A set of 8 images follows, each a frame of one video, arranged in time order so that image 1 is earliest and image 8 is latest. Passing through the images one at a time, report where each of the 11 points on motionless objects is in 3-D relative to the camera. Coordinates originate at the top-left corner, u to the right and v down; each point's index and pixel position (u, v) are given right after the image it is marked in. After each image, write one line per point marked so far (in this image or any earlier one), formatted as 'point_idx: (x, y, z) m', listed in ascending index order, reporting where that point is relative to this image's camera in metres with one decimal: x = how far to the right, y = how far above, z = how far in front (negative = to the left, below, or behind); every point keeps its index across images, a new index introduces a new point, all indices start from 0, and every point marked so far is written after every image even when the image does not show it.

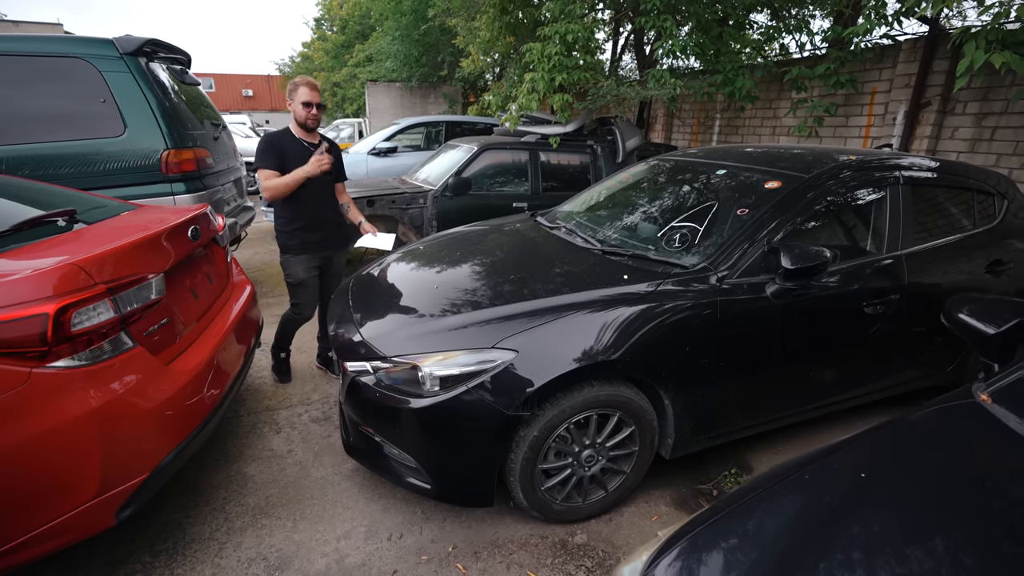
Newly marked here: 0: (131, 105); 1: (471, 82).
0: (-3.1, +1.5, +4.1) m
1: (-1.1, +6.2, +15.1) m
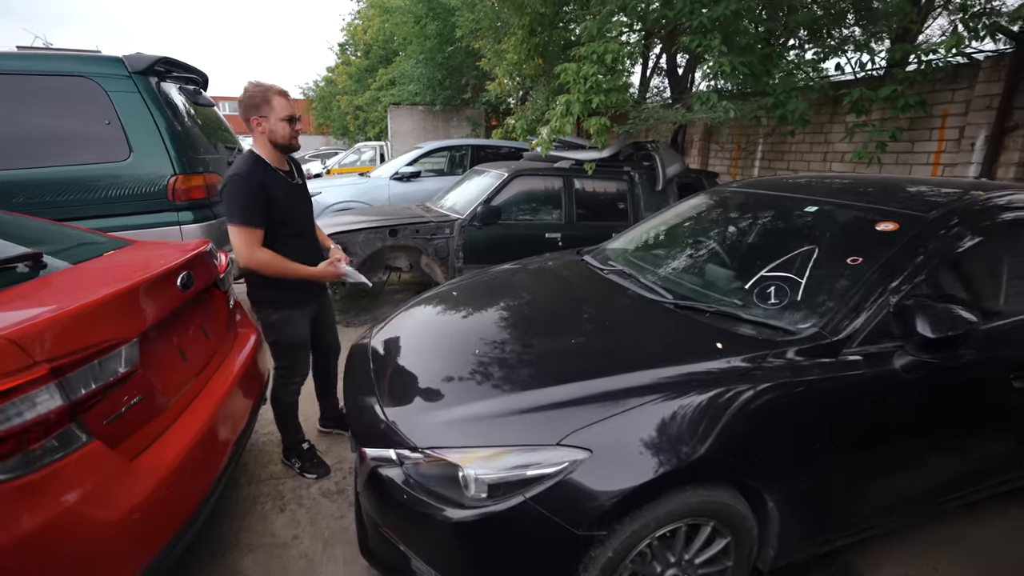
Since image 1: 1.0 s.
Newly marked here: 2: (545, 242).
0: (-2.8, +1.2, +3.8) m
1: (-0.4, +5.4, +14.9) m
2: (+0.4, +0.5, +5.6) m
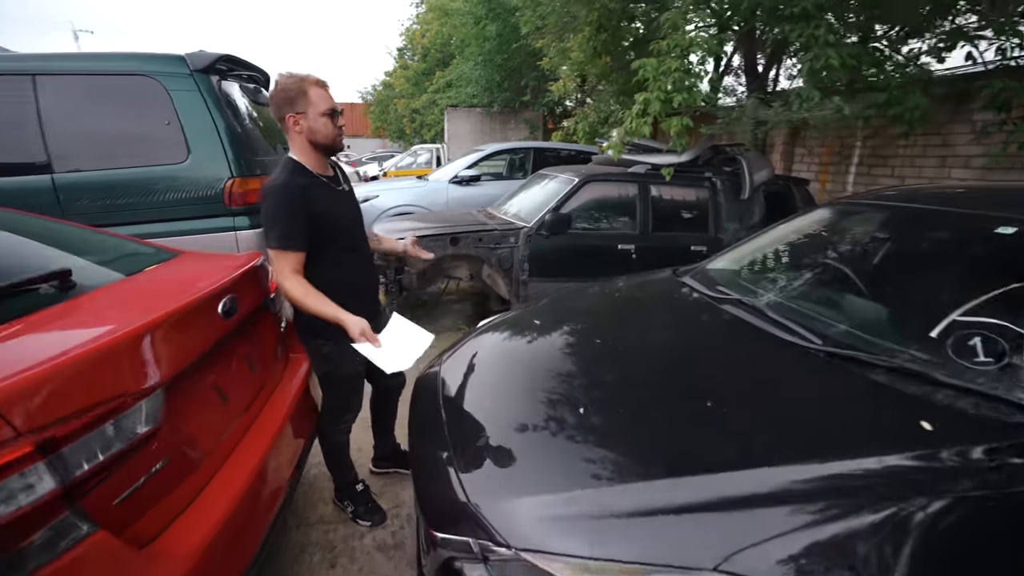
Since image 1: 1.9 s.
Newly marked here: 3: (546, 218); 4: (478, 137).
0: (-2.2, +1.1, +3.6) m
1: (+1.2, +5.2, +14.5) m
2: (+1.1, +0.3, +5.1) m
3: (+0.3, +0.7, +4.9) m
4: (-1.0, +4.4, +14.8) m
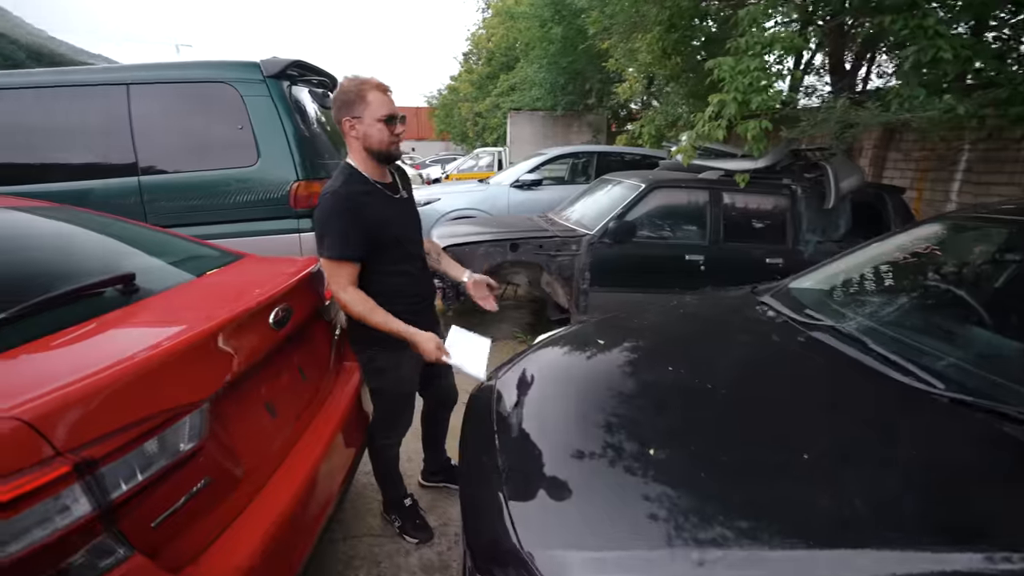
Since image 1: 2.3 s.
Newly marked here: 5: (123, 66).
0: (-1.8, +1.1, +3.7) m
1: (+3.0, +5.0, +14.1) m
2: (+1.7, +0.2, +4.9) m
3: (+0.9, +0.6, +4.7) m
4: (+0.8, +4.3, +14.7) m
5: (-2.9, +1.7, +3.8) m
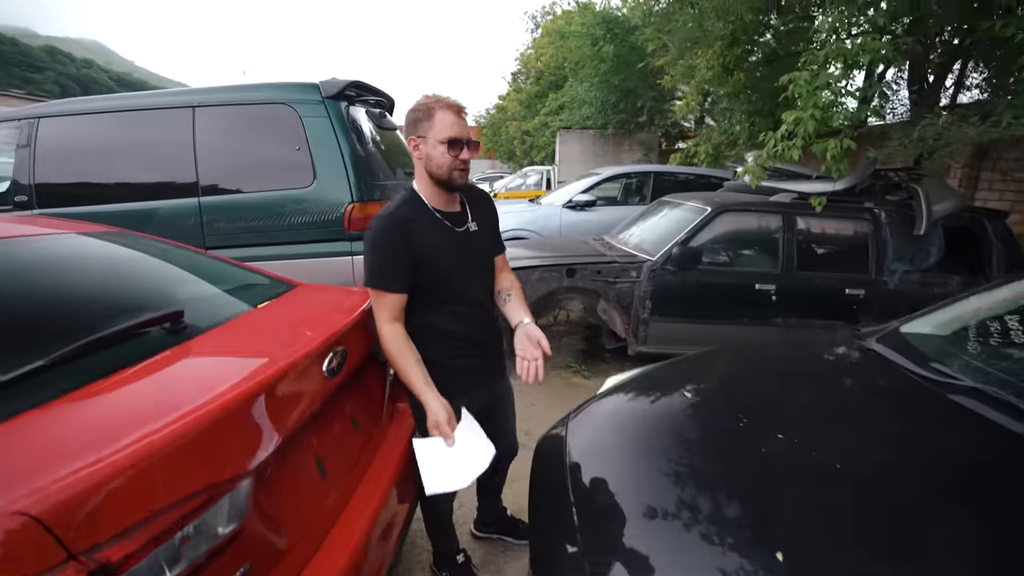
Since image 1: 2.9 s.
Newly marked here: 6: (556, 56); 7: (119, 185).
0: (-1.3, +1.0, +3.7) m
1: (+4.4, +4.4, +13.8) m
2: (+2.1, -0.1, +4.5) m
3: (+1.4, +0.3, +4.4) m
4: (+2.2, +3.7, +14.5) m
5: (-2.5, +1.5, +3.8) m
6: (+1.6, +8.3, +18.2) m
7: (-3.0, +0.8, +3.8) m
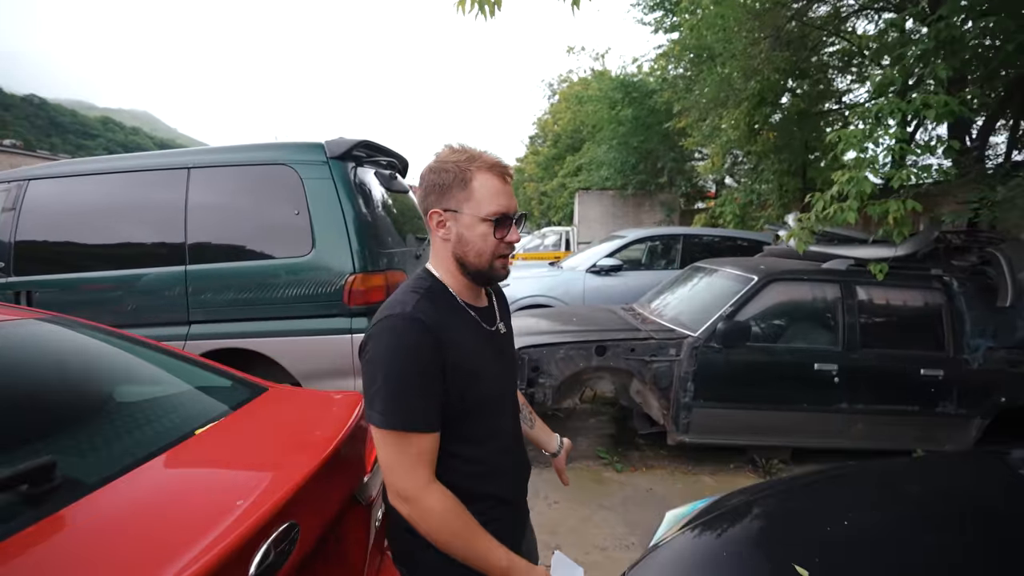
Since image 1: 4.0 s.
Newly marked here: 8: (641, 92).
0: (-1.2, +0.5, +3.3) m
1: (+4.9, +2.7, +13.5) m
2: (+2.3, -0.7, +3.9) m
3: (+1.6, -0.3, +3.9) m
4: (+2.7, +1.9, +14.3) m
5: (-2.3, +1.0, +3.6) m
6: (+2.3, +6.1, +18.5) m
7: (-2.8, +0.2, +3.5) m
8: (+3.3, +5.0, +12.8) m
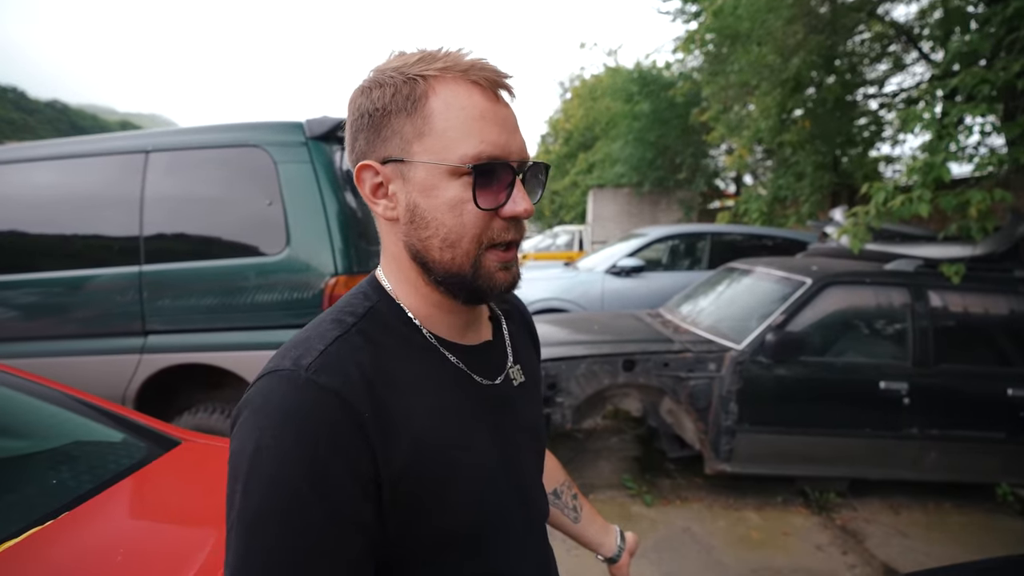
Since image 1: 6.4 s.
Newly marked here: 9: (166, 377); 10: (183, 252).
0: (-1.1, +0.4, +2.8) m
1: (+5.1, +2.7, +12.9) m
2: (+2.4, -0.7, +3.3) m
3: (+1.7, -0.3, +3.3) m
4: (+3.0, +1.9, +13.7) m
5: (-2.2, +0.9, +3.1) m
6: (+2.6, +6.1, +17.9) m
7: (-2.7, +0.2, +3.0) m
8: (+3.6, +5.0, +12.2) m
9: (-2.0, -0.5, +3.0) m
10: (-1.9, +0.2, +2.9) m
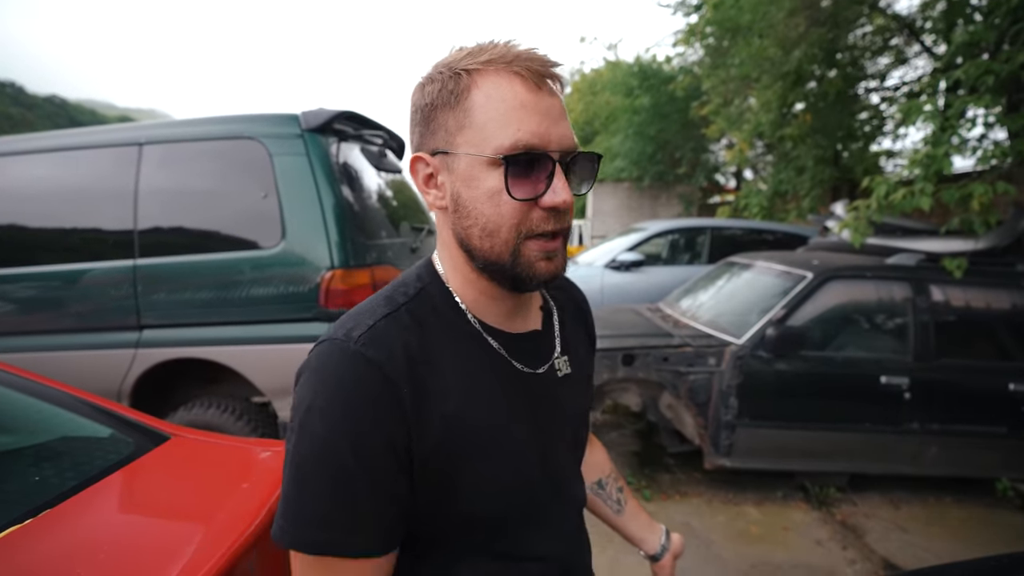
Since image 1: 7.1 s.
0: (-1.1, +0.5, +2.7) m
1: (+5.1, +2.8, +12.8) m
2: (+2.4, -0.7, +3.3) m
3: (+1.6, -0.3, +3.3) m
4: (+3.0, +2.0, +13.7) m
5: (-2.2, +1.0, +3.0) m
6: (+2.6, +6.3, +17.8) m
7: (-2.7, +0.3, +3.0) m
8: (+3.5, +5.1, +12.2) m
9: (-2.0, -0.5, +2.9) m
10: (-1.9, +0.2, +2.8) m
